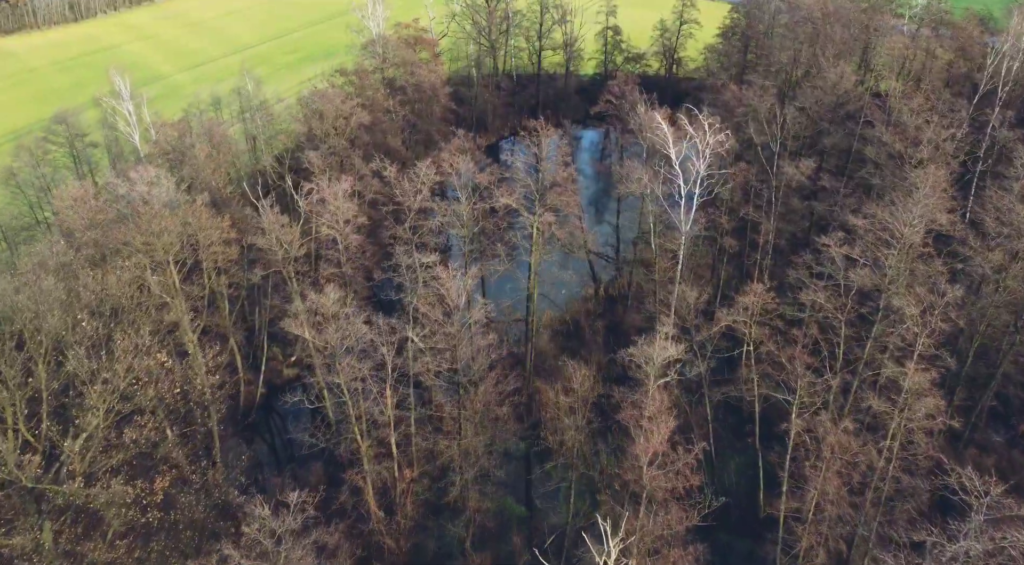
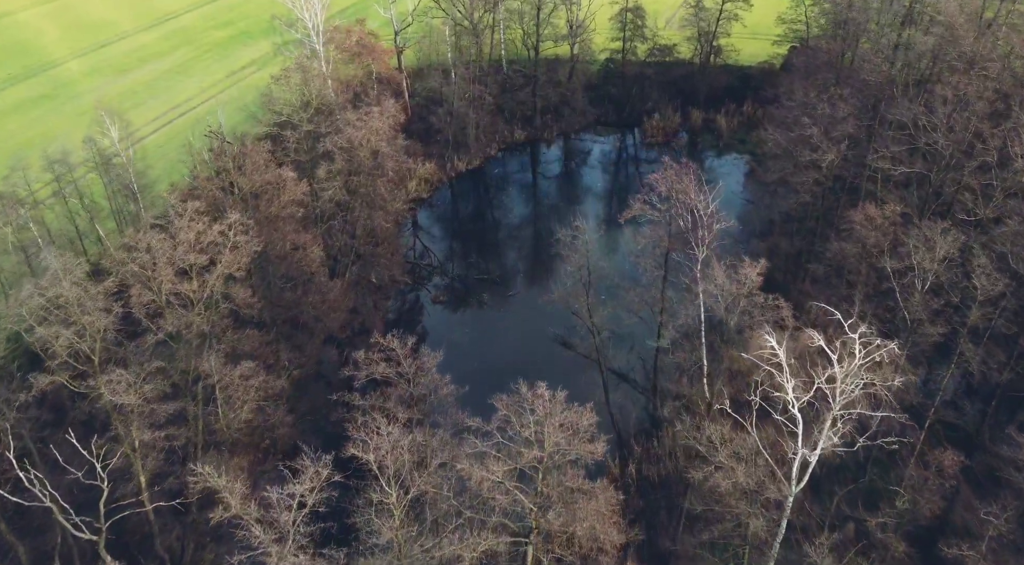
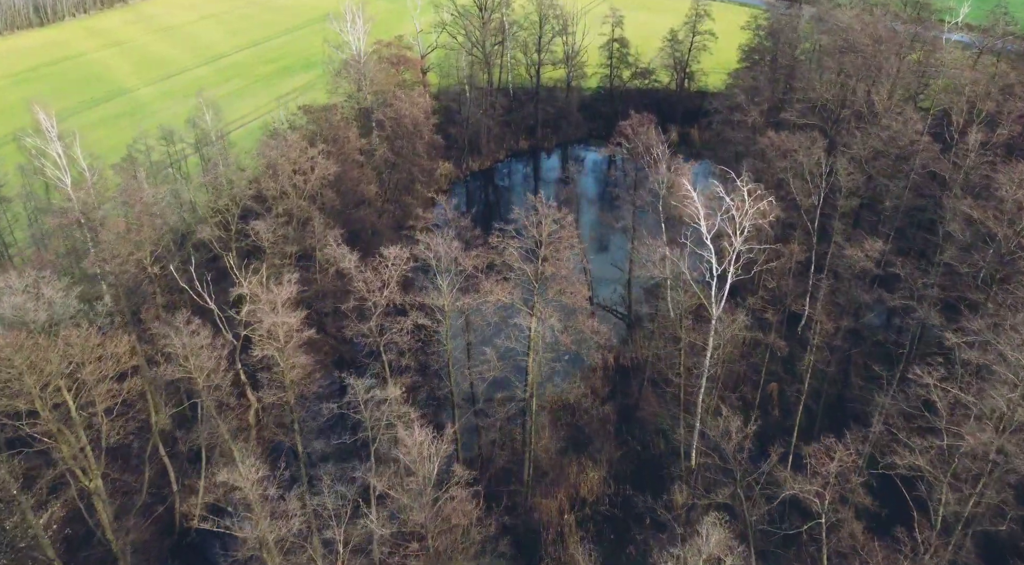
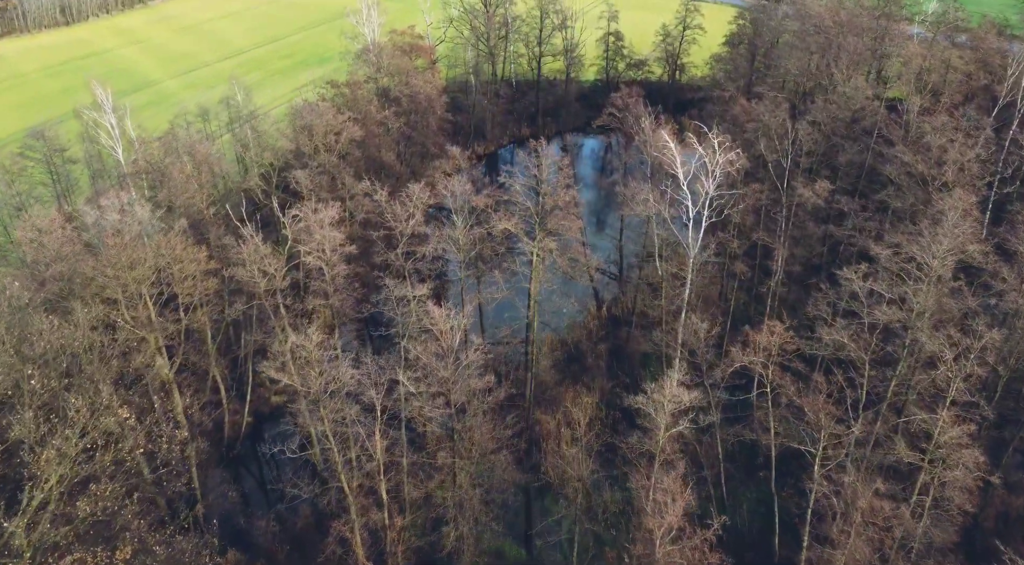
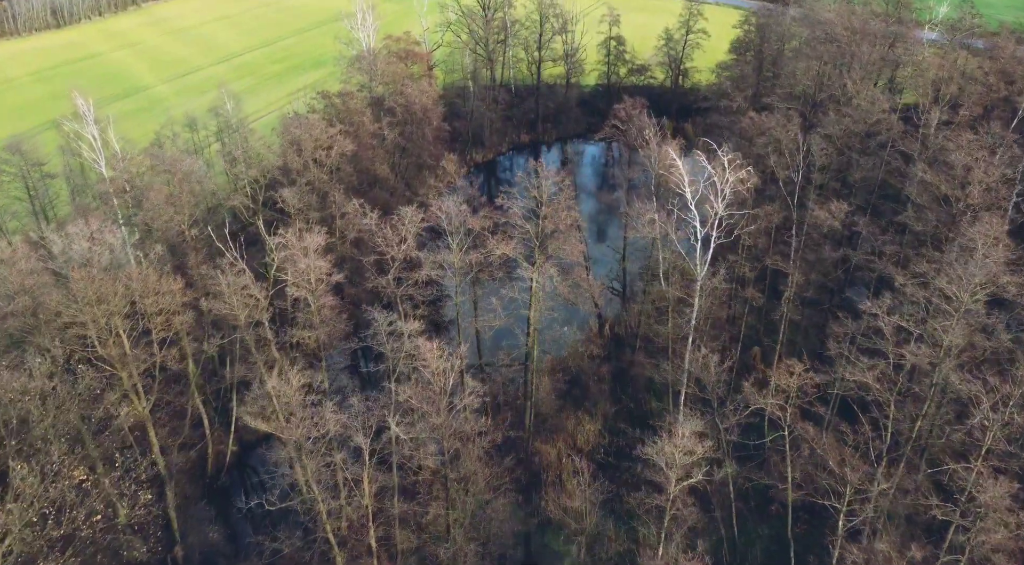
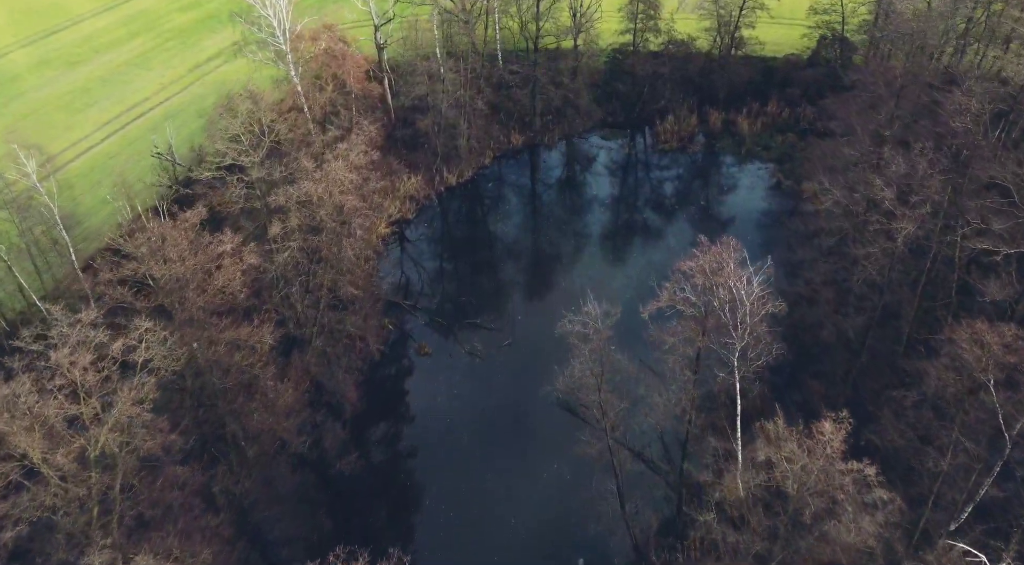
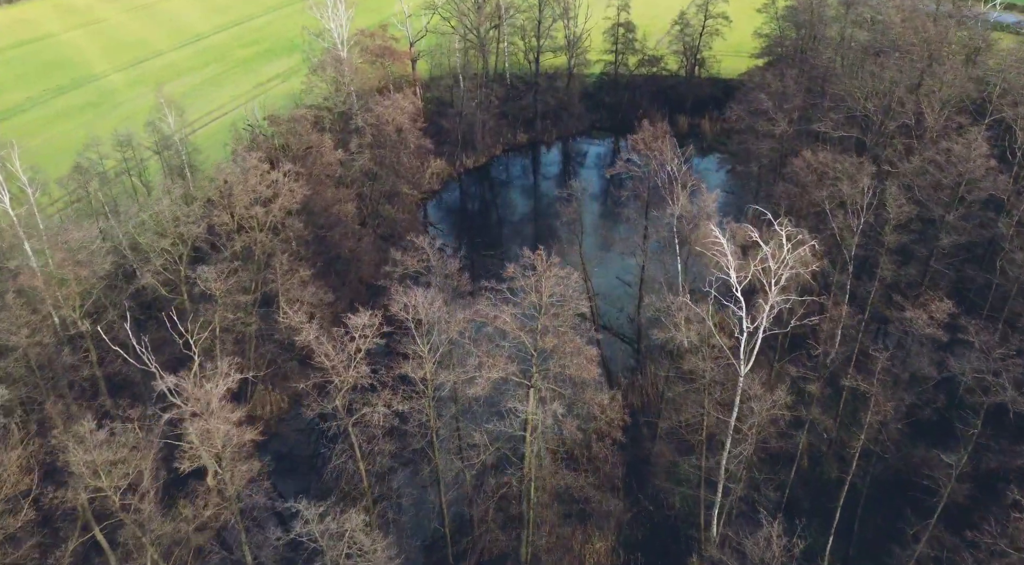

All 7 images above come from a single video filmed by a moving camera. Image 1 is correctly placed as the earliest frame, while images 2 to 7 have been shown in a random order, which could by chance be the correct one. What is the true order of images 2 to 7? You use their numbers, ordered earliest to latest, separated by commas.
4, 5, 3, 7, 2, 6
